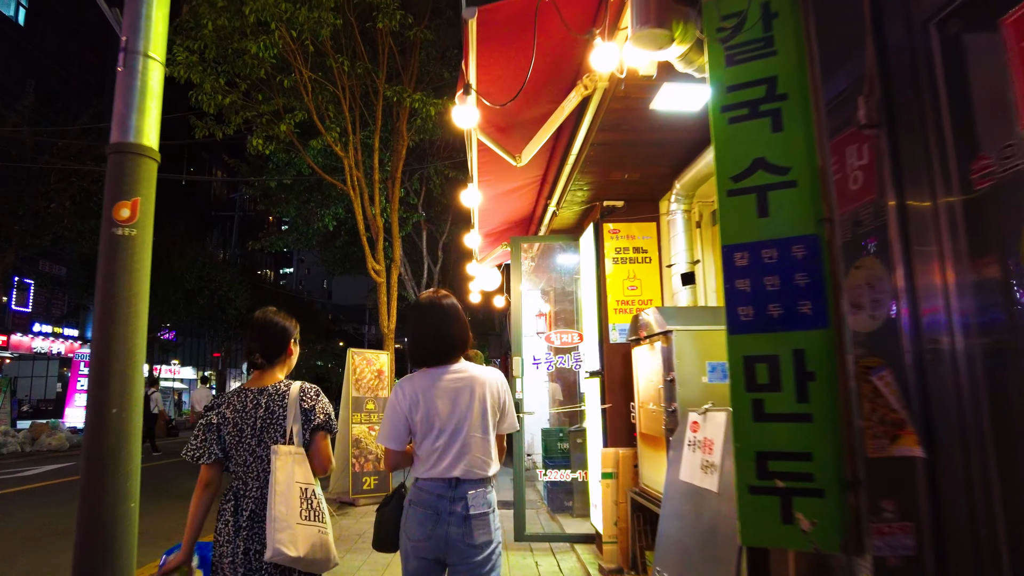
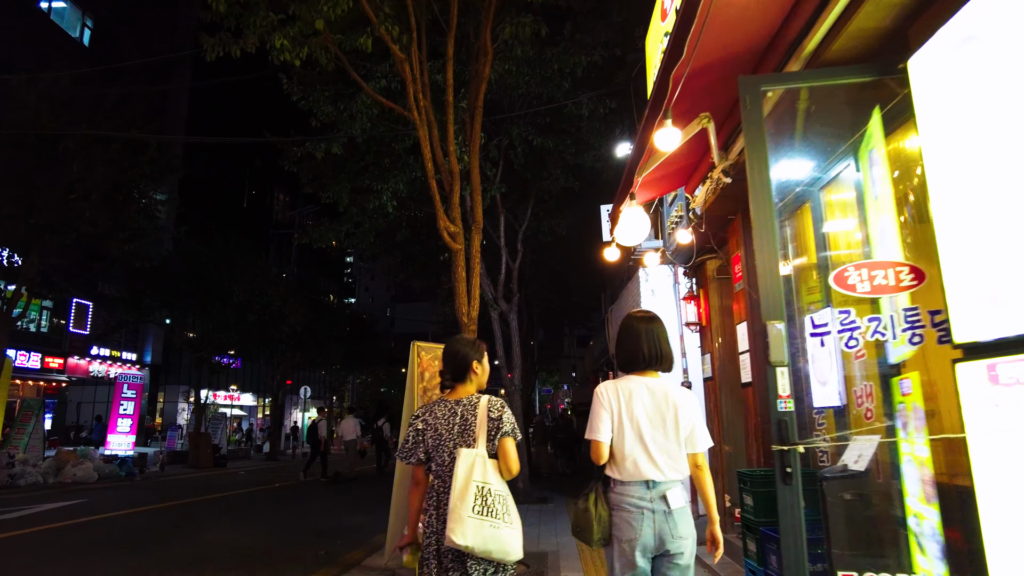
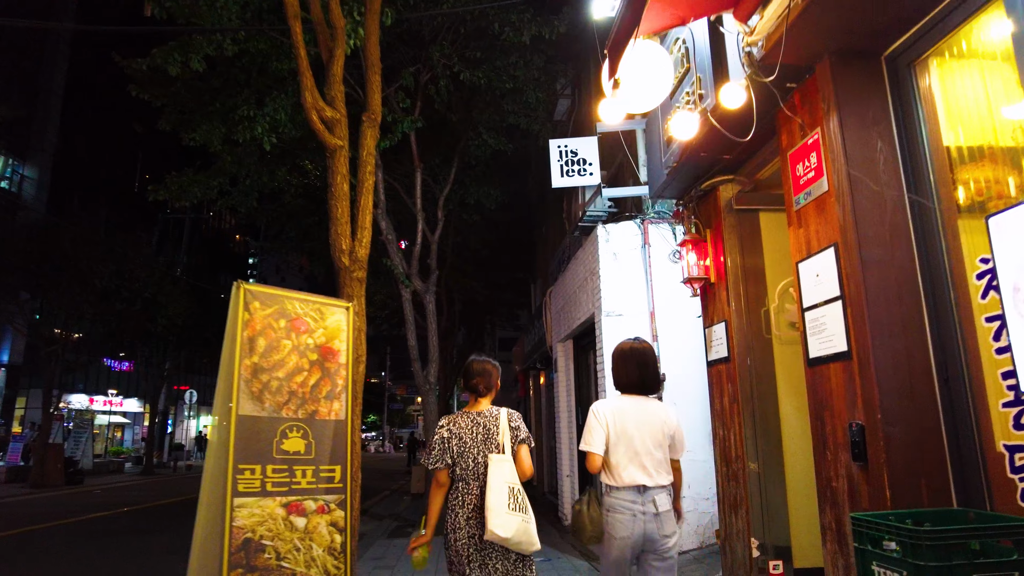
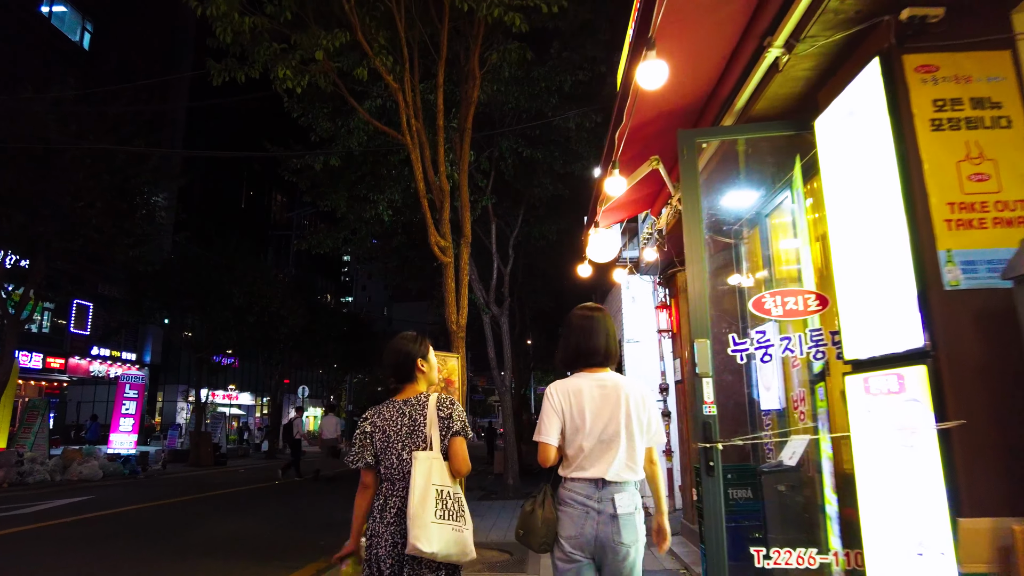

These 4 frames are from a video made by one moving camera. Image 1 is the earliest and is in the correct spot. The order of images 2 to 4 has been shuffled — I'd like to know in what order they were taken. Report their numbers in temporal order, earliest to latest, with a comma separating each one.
4, 2, 3
